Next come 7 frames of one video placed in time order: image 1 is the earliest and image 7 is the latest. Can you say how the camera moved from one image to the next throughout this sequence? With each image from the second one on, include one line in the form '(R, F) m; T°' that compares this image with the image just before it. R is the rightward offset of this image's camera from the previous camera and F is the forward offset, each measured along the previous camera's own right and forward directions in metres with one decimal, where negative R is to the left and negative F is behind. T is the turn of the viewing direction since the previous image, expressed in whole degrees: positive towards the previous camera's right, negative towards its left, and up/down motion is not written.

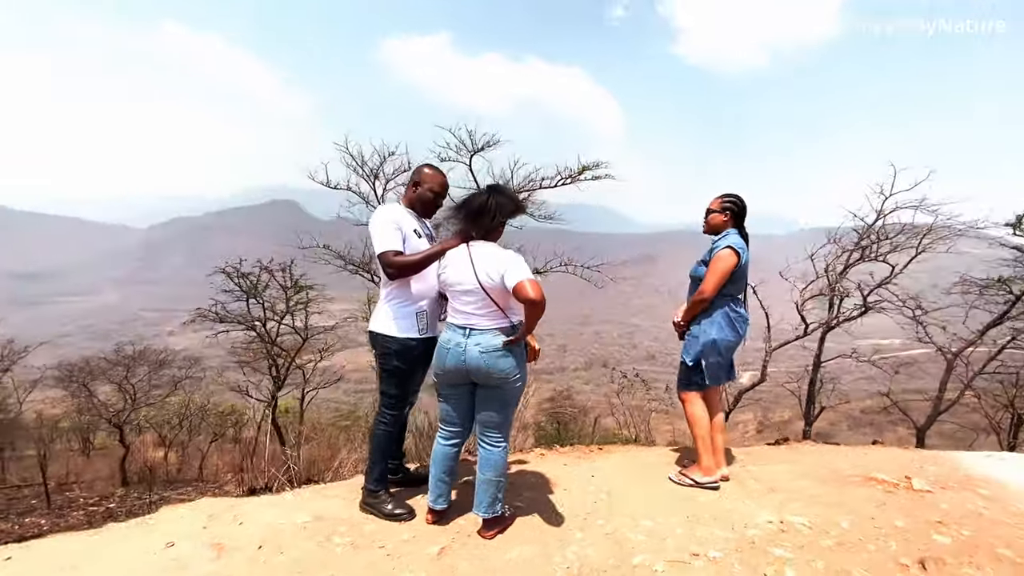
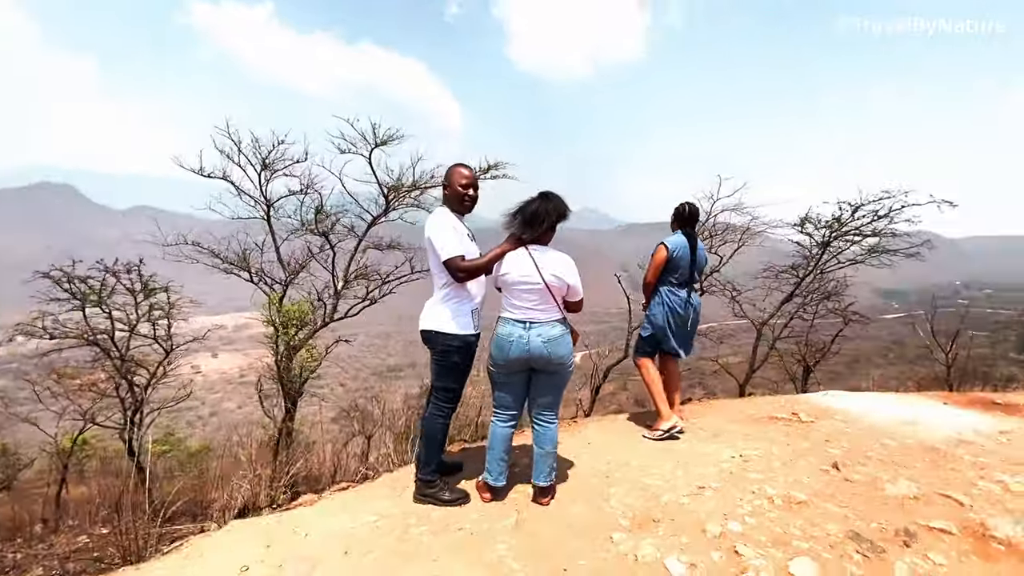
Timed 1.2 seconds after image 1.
(-1.0, -0.1) m; +18°
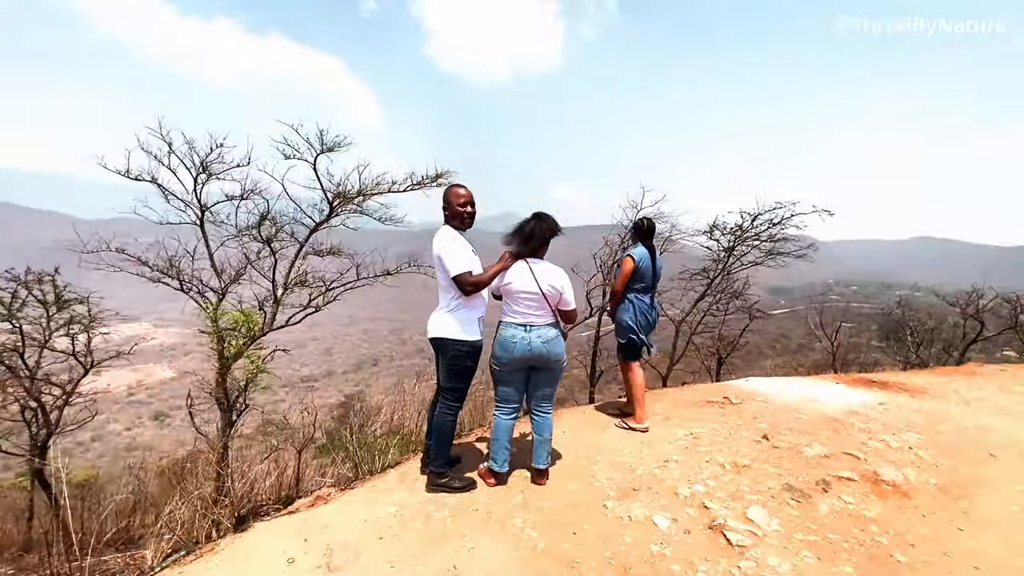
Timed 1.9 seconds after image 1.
(-0.4, -0.3) m; +9°
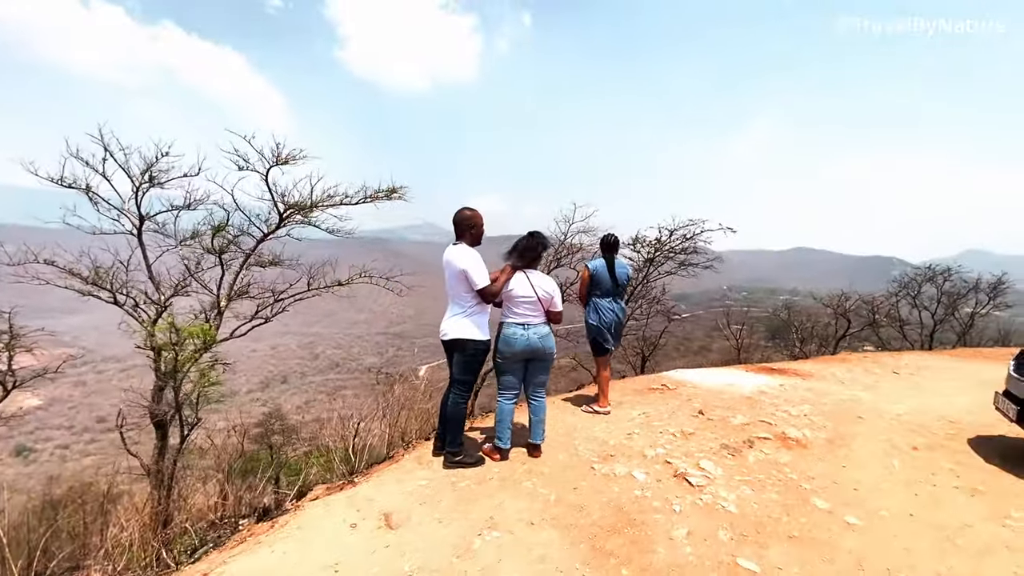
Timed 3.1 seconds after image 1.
(-0.5, -0.5) m; +9°
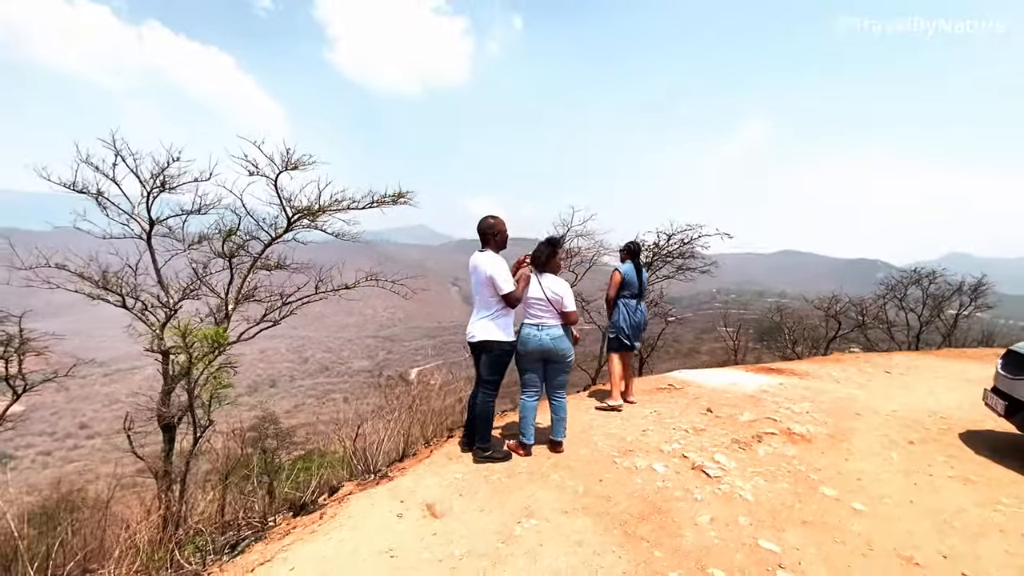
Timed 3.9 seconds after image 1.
(-0.2, -0.2) m; +1°
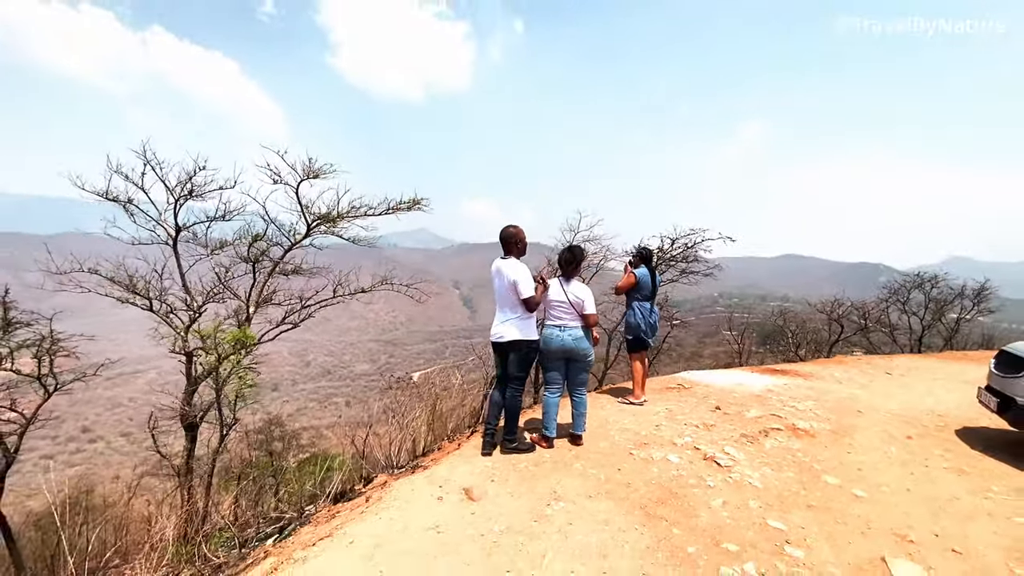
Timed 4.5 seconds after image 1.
(-0.2, -0.3) m; 0°
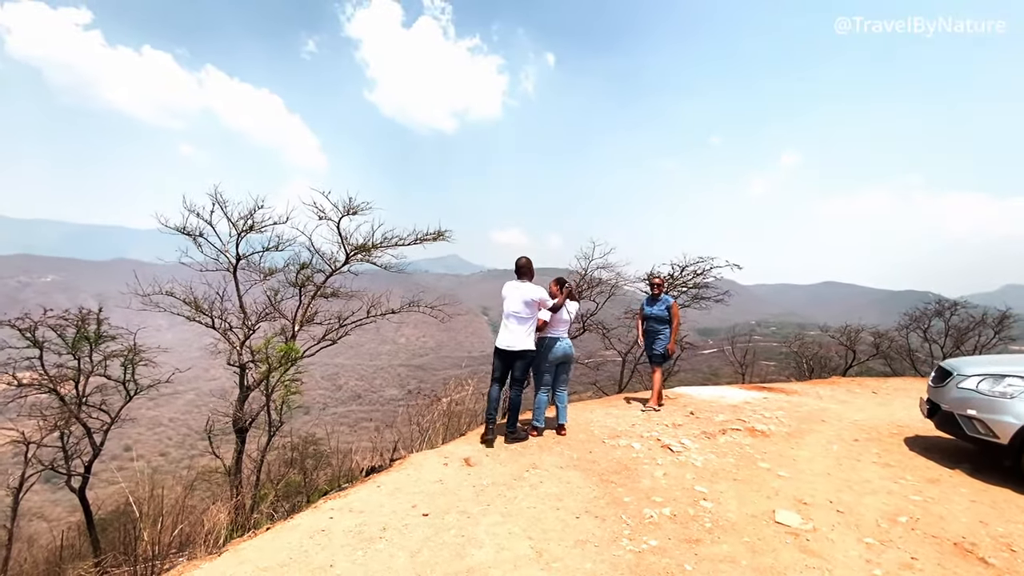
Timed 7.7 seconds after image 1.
(+0.3, -0.9) m; -3°
